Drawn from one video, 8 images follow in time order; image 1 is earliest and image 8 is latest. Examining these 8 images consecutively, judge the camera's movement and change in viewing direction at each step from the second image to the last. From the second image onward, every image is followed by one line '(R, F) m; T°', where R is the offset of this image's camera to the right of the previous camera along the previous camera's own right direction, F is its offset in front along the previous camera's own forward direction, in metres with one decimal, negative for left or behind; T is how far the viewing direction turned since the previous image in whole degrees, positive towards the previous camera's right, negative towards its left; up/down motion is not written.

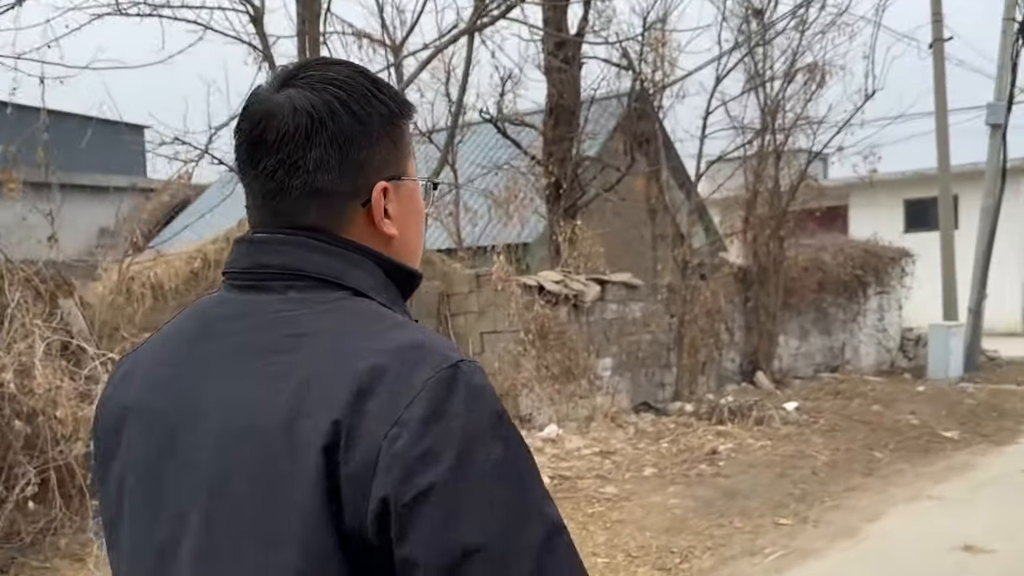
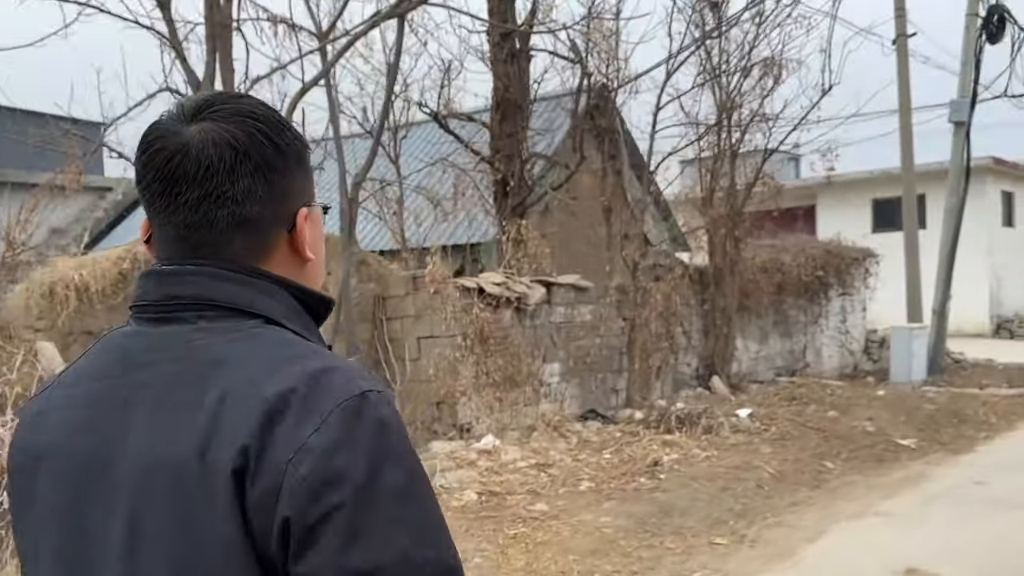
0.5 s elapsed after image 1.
(+0.4, +0.4) m; +1°
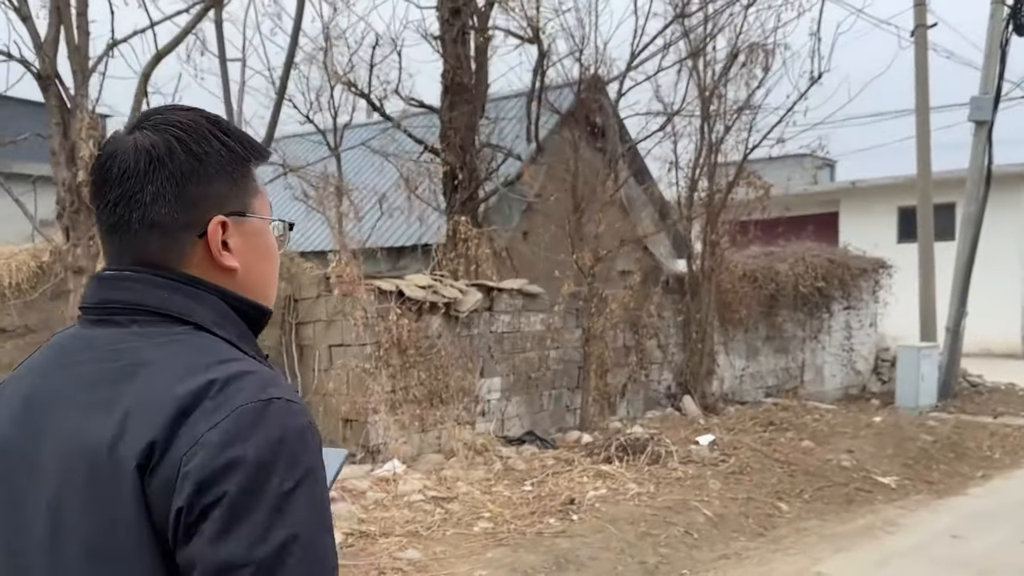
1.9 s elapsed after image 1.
(+1.0, +1.0) m; -3°
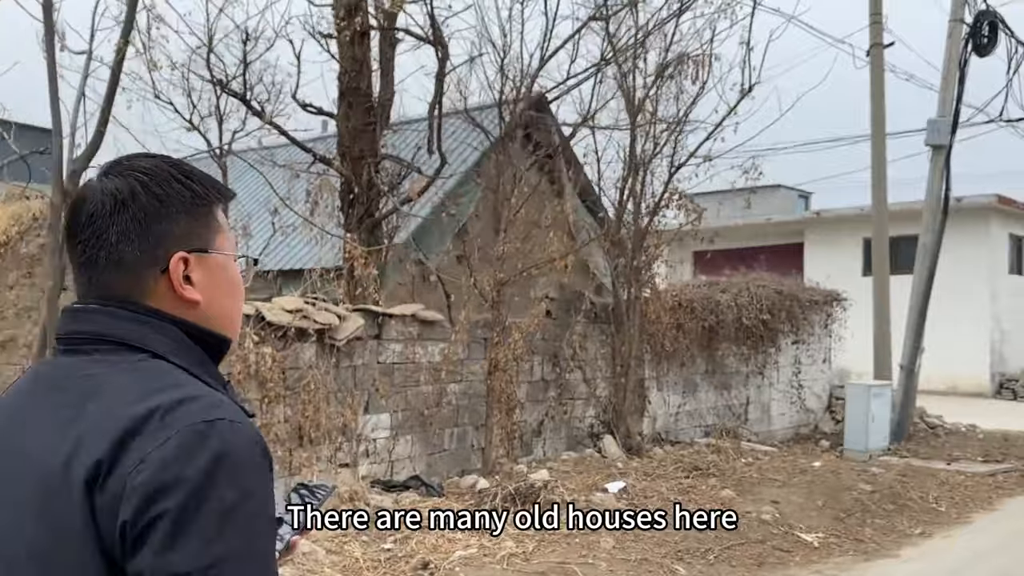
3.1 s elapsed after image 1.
(+0.8, +0.8) m; +1°
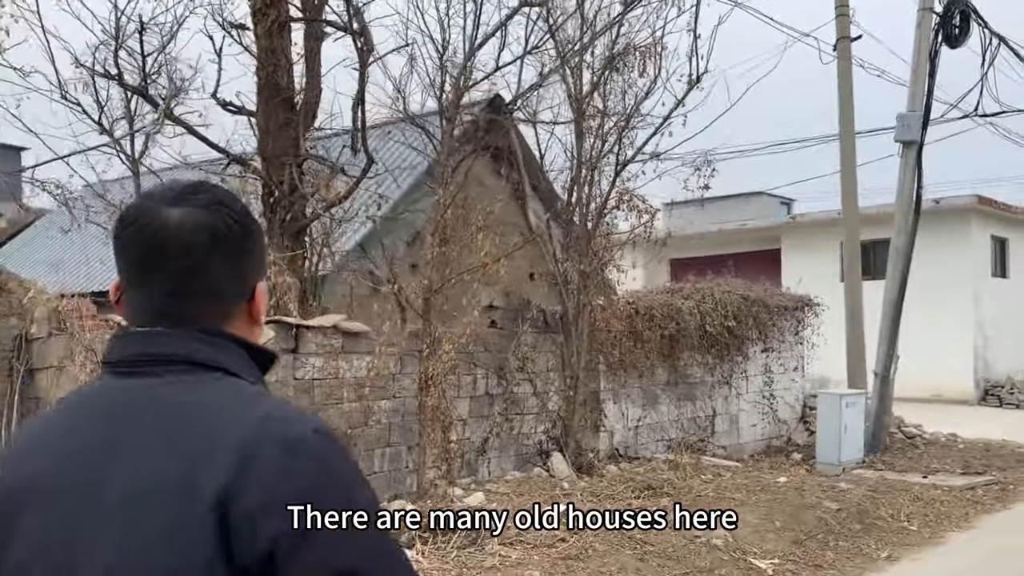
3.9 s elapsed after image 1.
(+0.5, +0.6) m; 0°
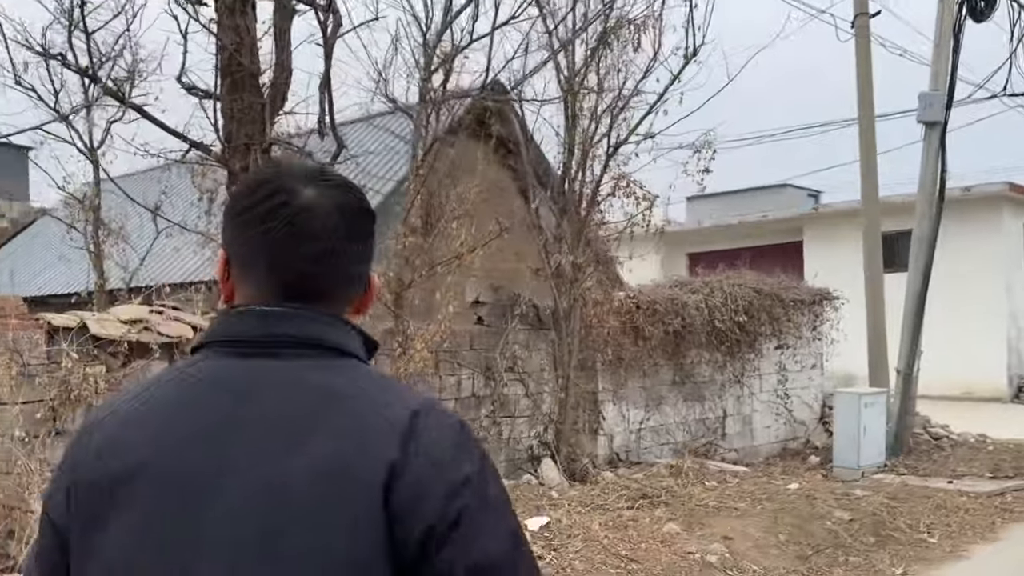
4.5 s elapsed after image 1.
(+0.4, +0.6) m; -2°
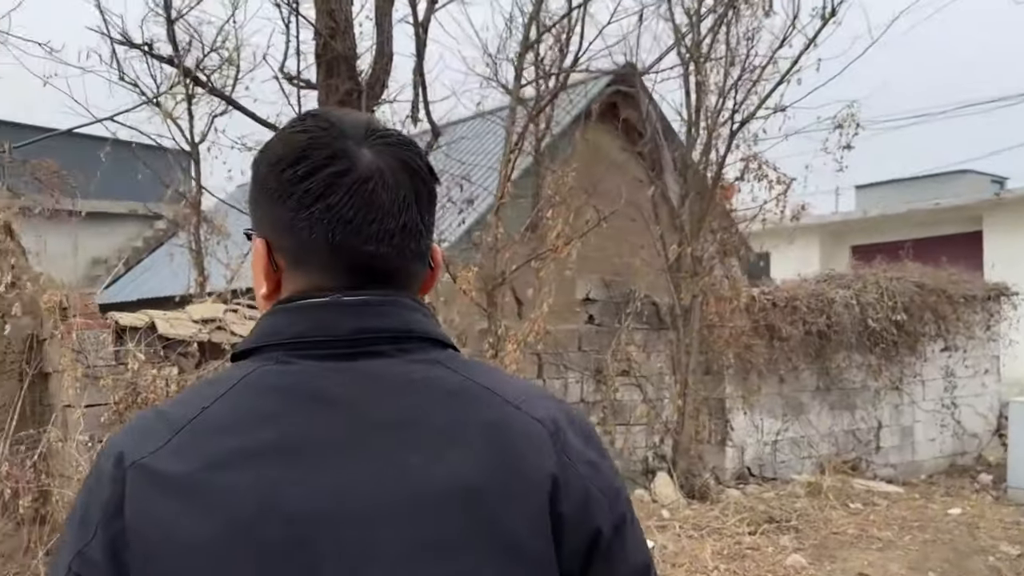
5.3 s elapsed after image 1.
(+0.4, +0.7) m; -10°
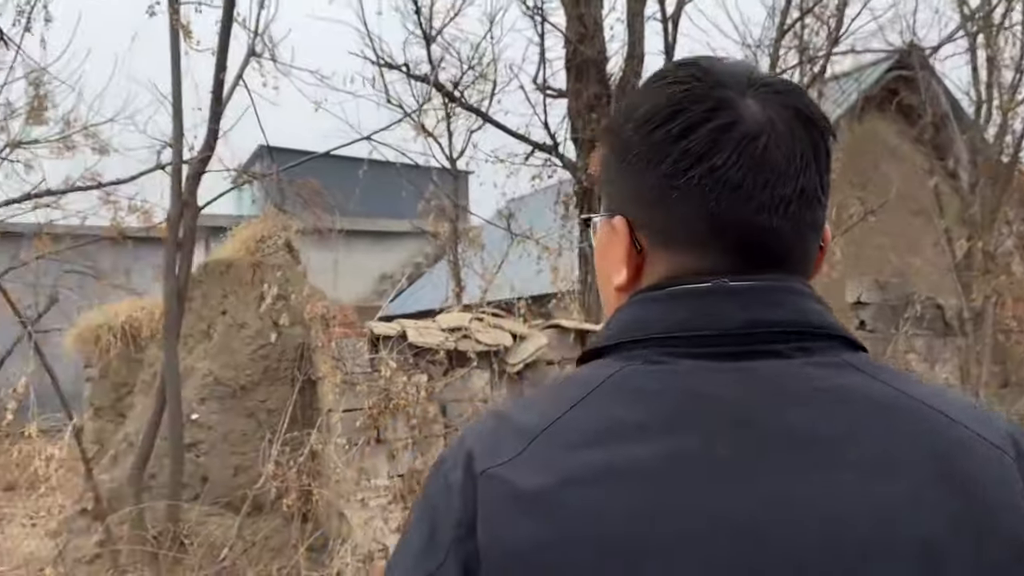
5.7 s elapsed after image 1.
(+0.1, +0.2) m; -16°
